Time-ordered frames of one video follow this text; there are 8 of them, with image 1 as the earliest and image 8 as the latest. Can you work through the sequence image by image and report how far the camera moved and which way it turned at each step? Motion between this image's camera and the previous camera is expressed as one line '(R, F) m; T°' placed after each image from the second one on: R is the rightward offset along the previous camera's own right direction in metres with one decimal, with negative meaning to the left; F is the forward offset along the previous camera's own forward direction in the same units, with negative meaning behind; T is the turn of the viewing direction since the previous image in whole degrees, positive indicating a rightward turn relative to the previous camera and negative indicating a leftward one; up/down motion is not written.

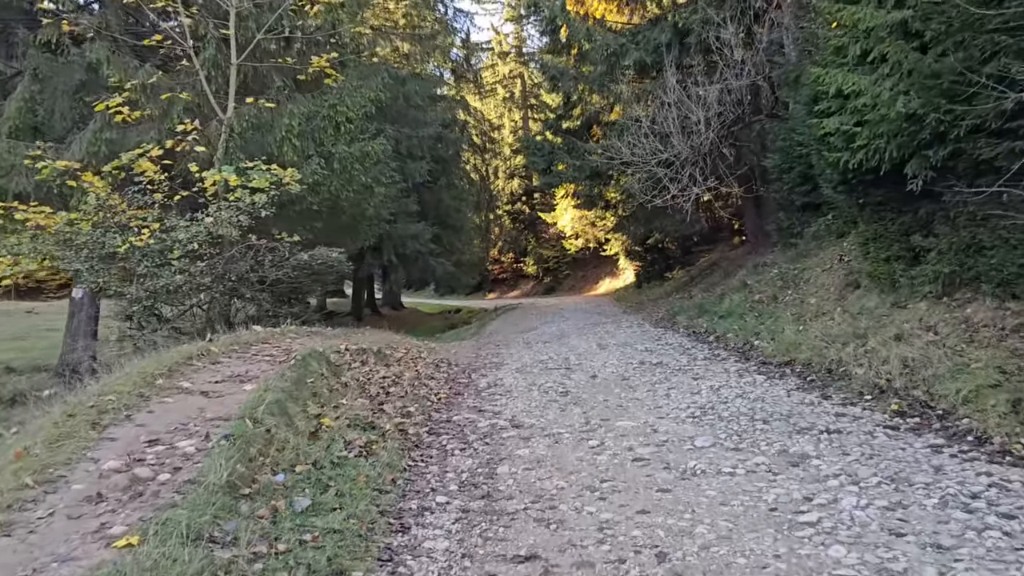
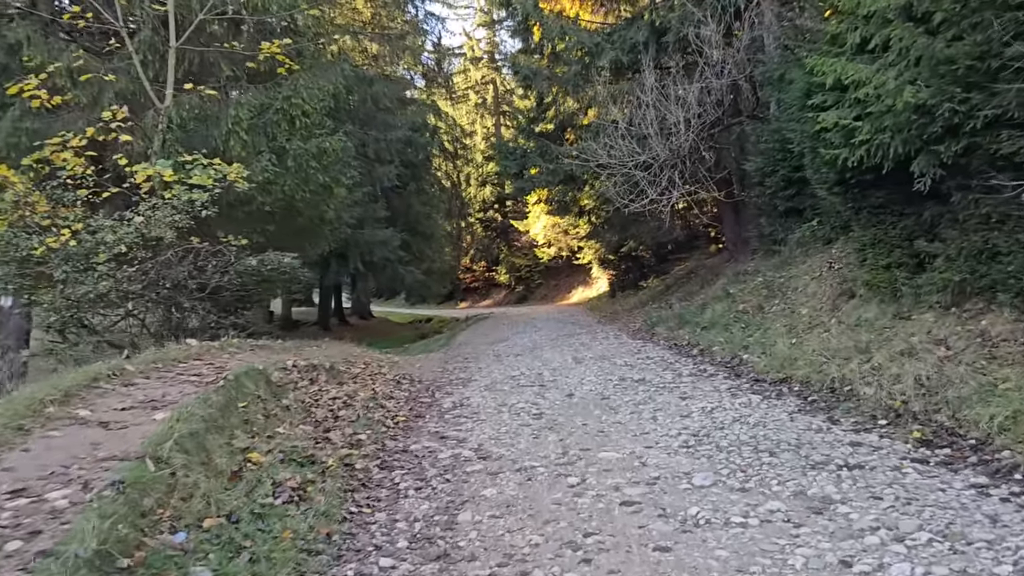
(0.0, +0.8) m; +2°
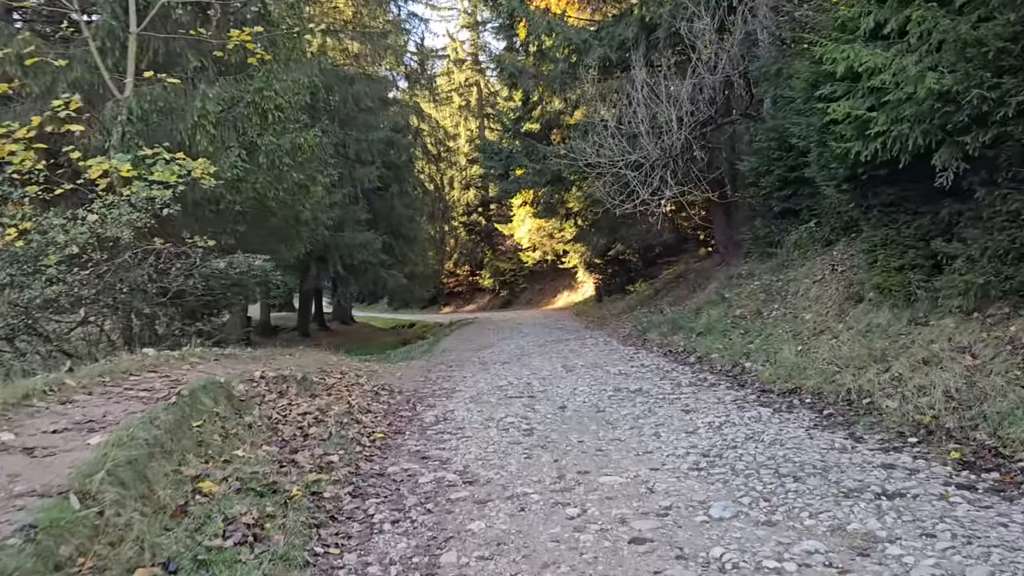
(0.0, +0.6) m; +1°
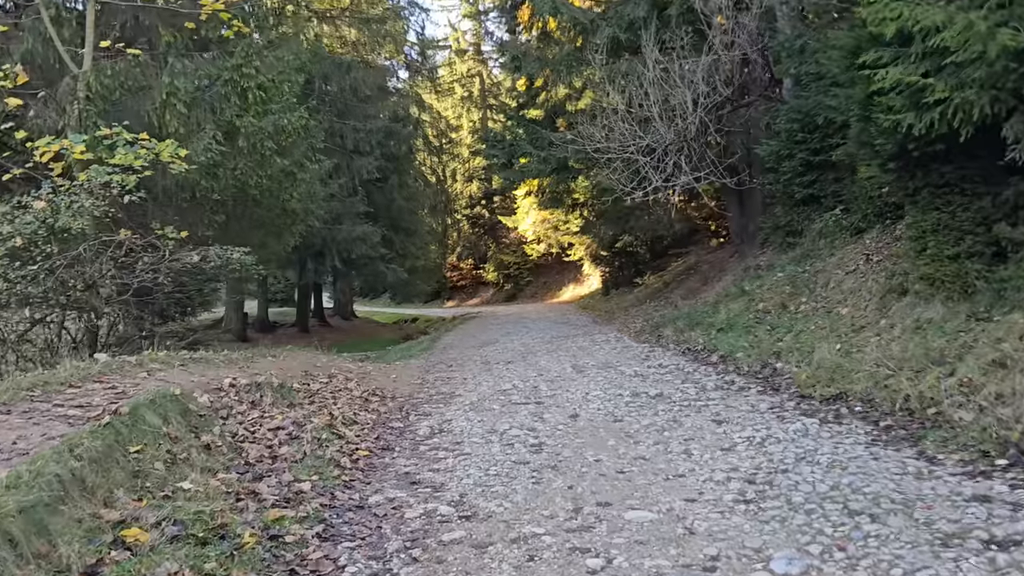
(0.0, +0.8) m; 0°
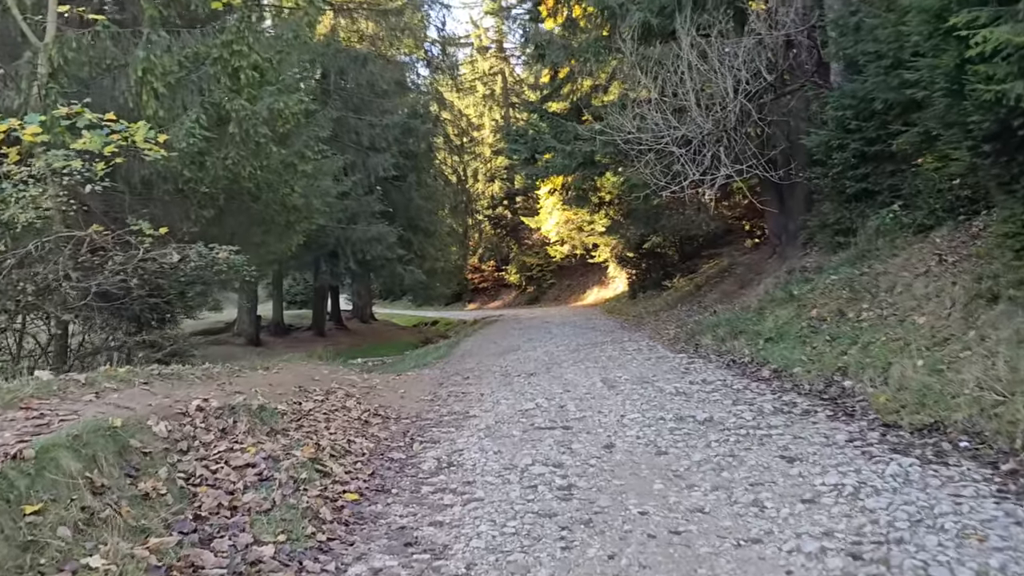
(0.0, +1.0) m; -2°
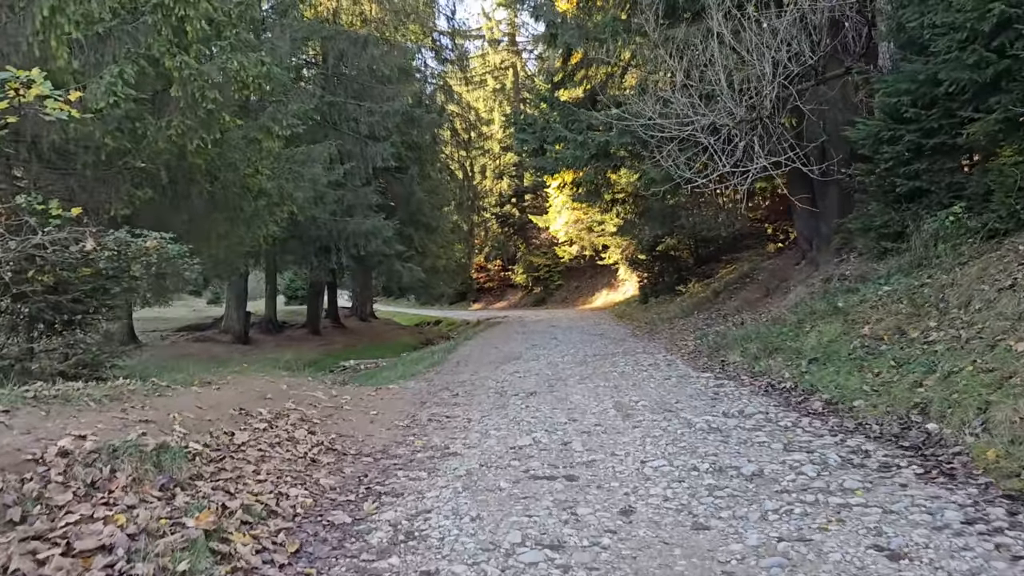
(+0.1, +1.4) m; -1°
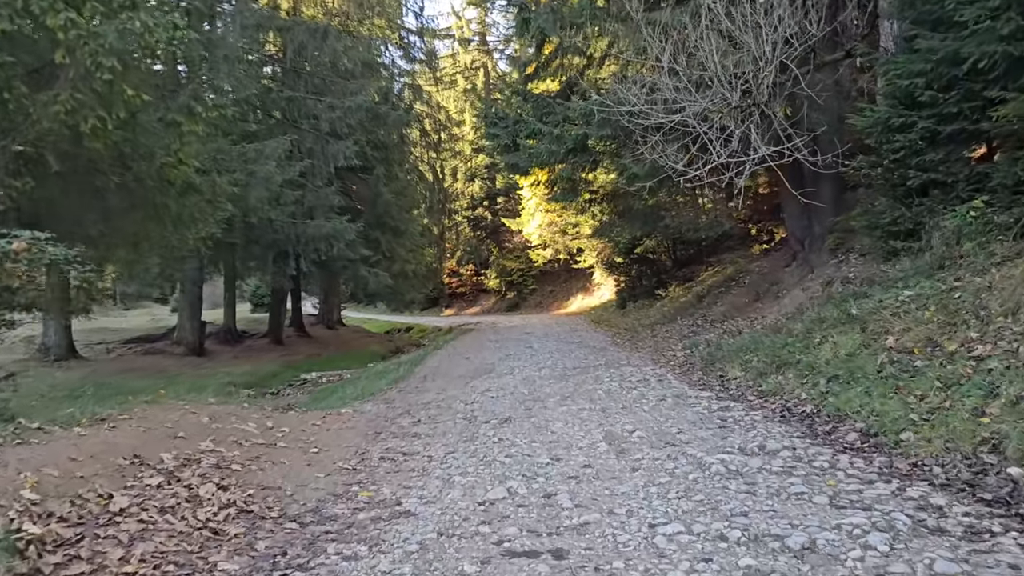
(0.0, +1.2) m; +2°
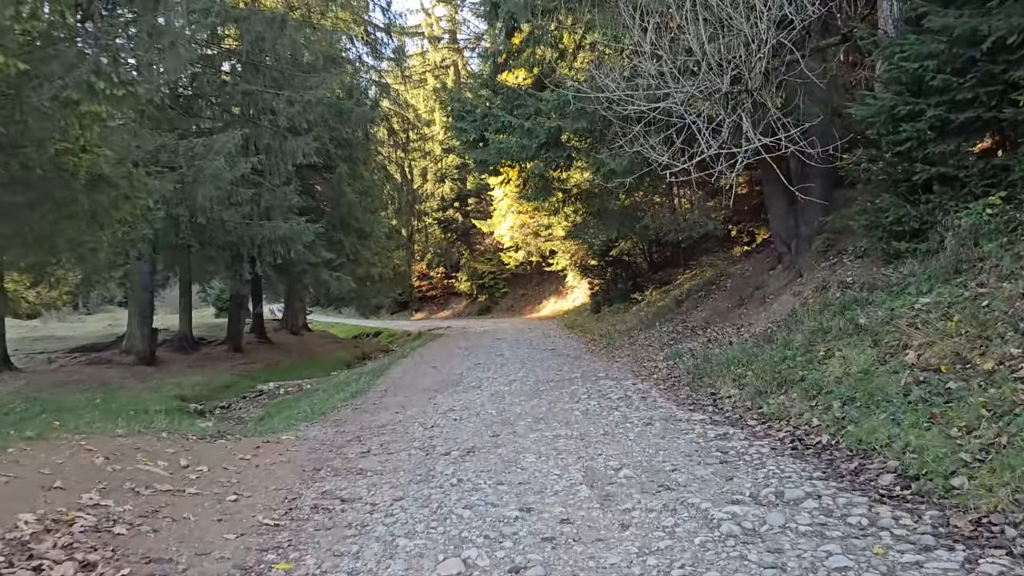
(+0.1, +1.0) m; +2°
